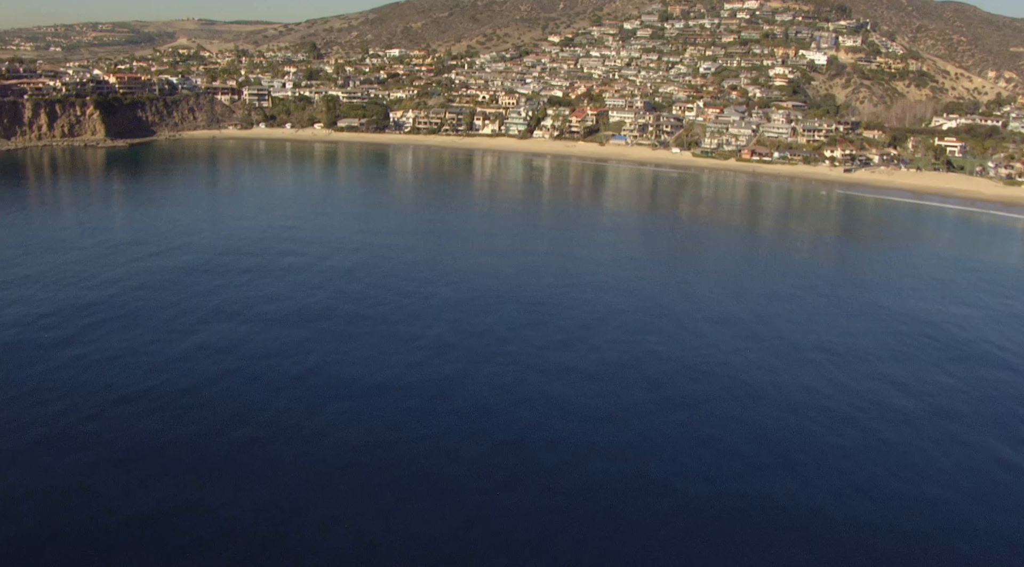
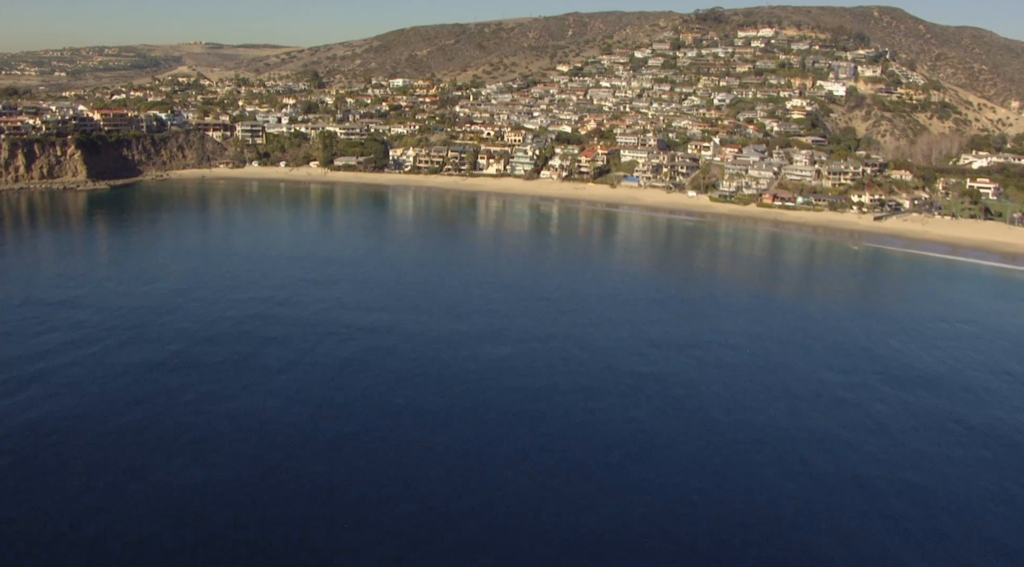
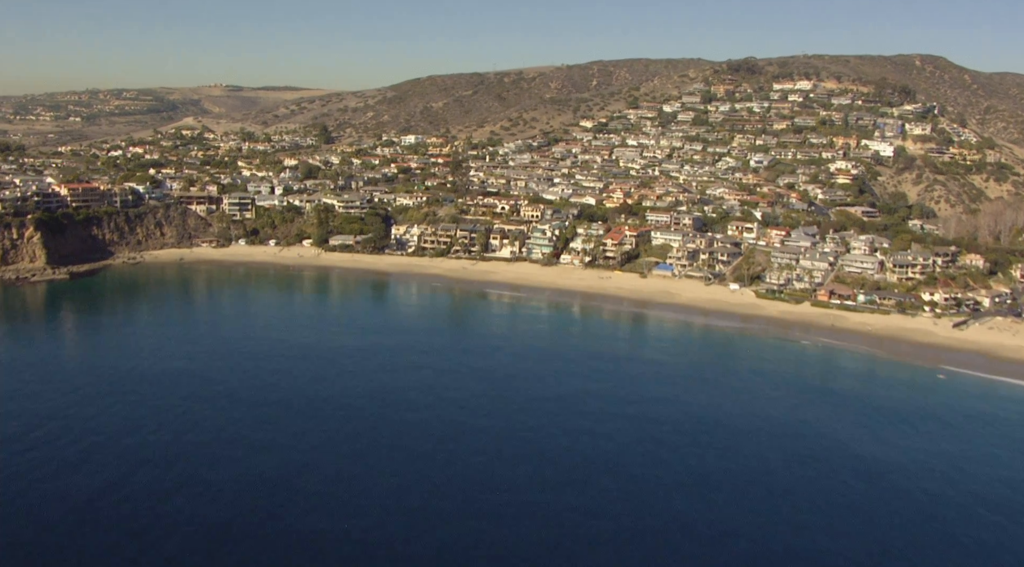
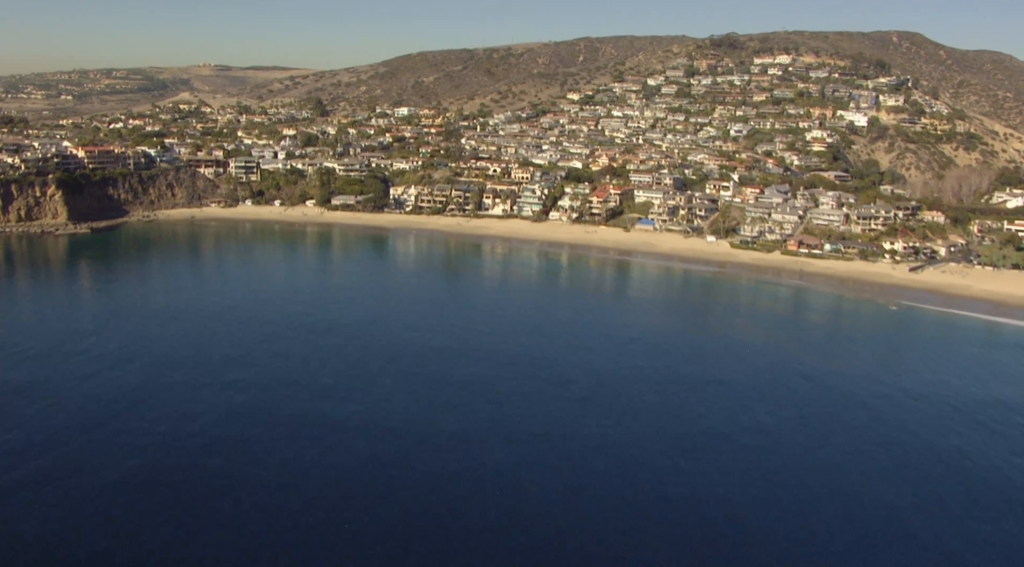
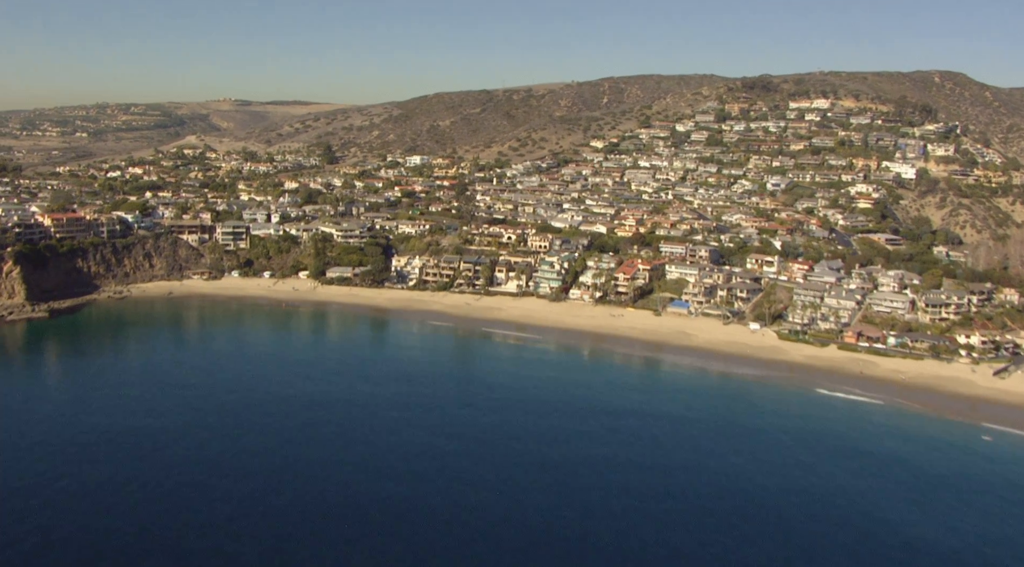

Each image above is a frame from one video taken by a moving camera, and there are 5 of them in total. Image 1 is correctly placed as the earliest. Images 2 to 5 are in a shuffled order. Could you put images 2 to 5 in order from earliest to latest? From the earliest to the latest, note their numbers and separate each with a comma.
2, 4, 3, 5
